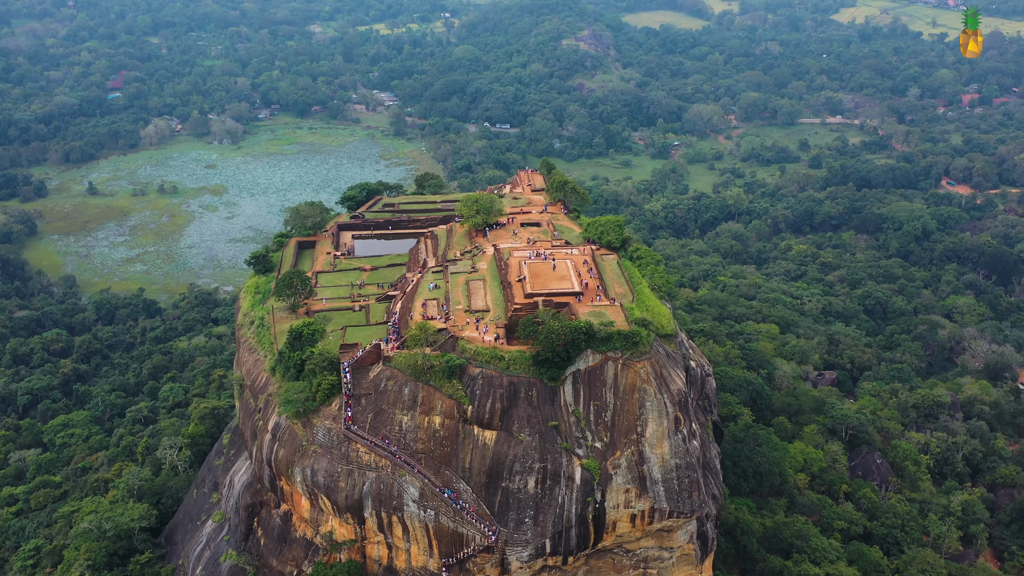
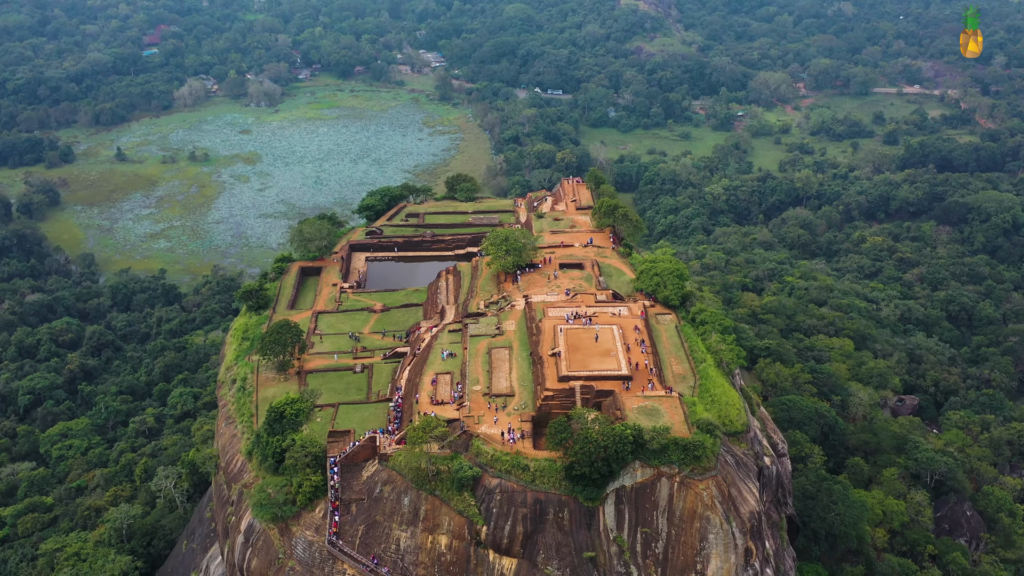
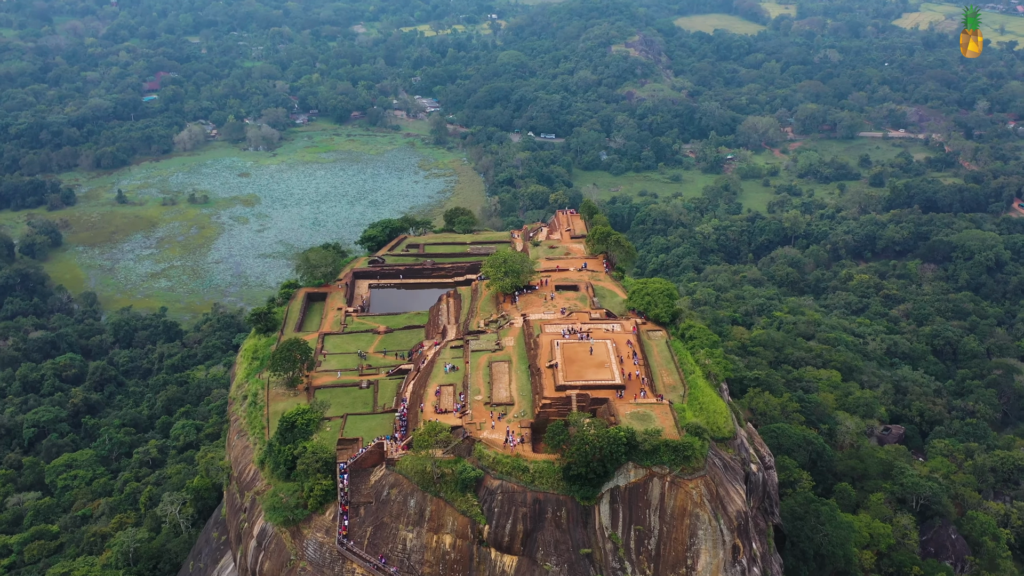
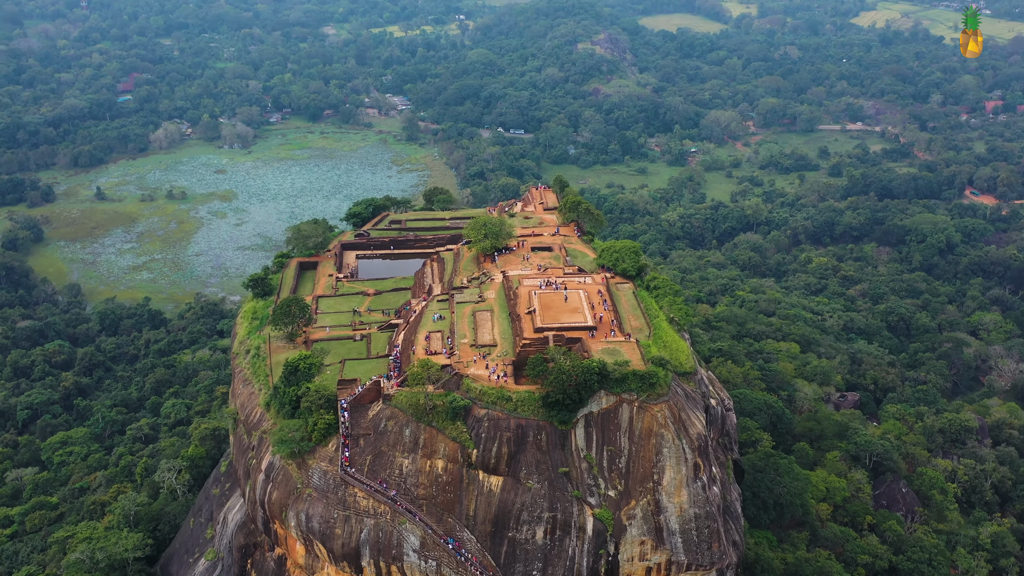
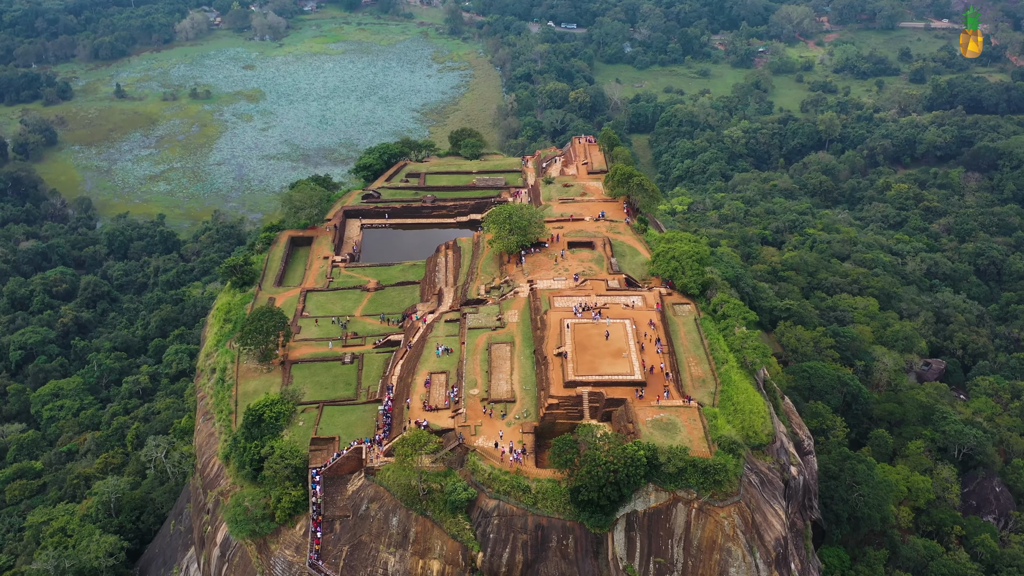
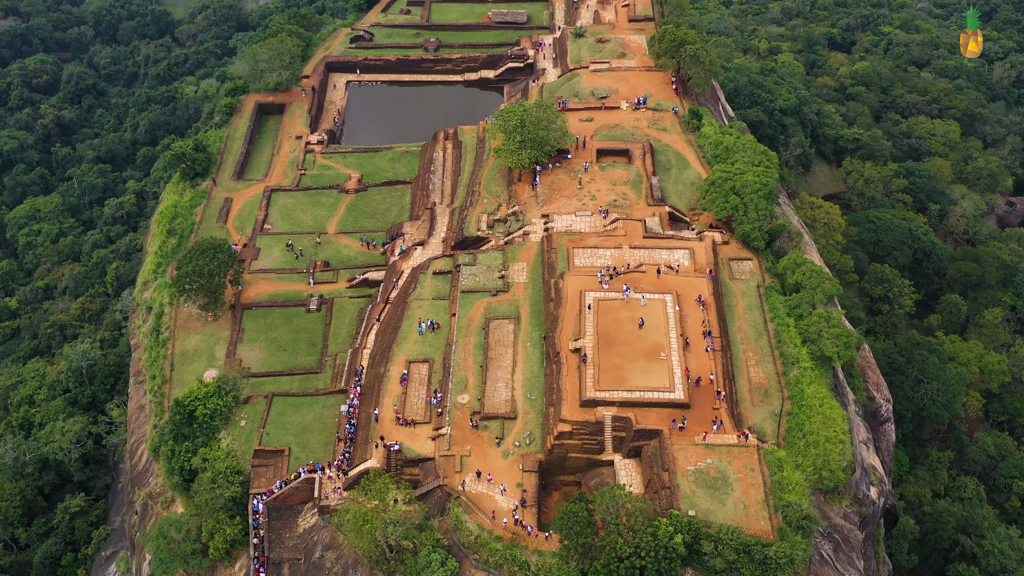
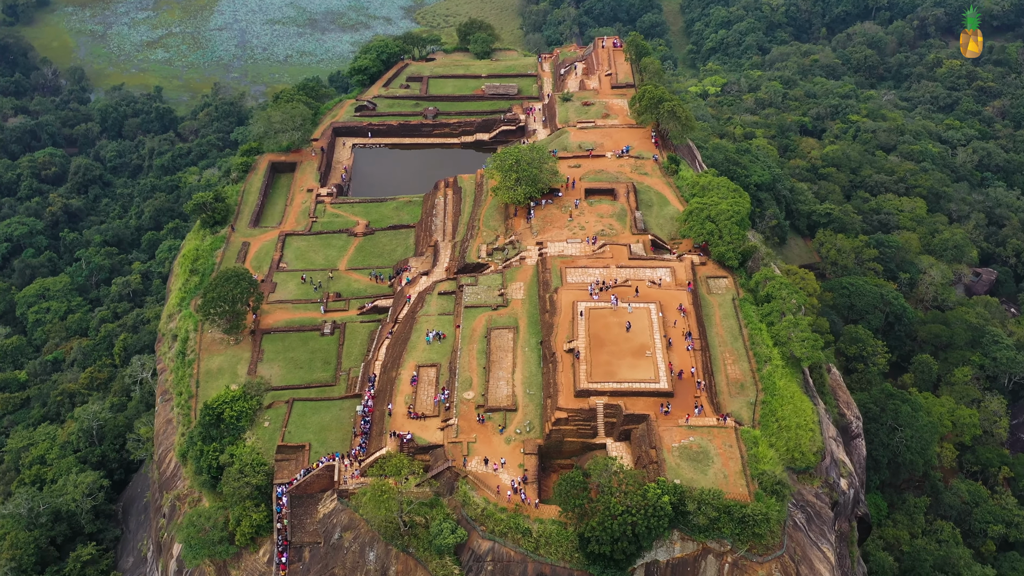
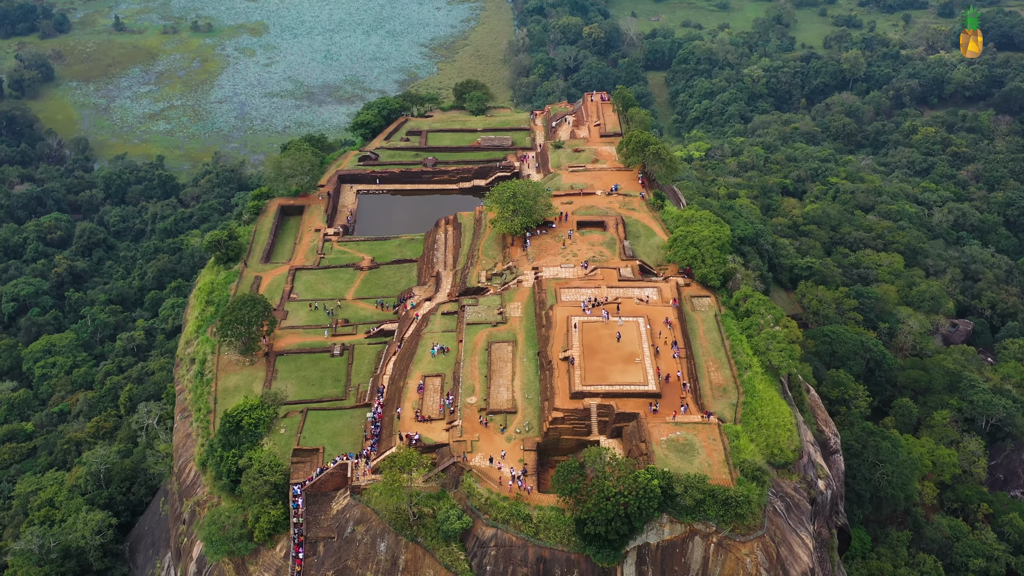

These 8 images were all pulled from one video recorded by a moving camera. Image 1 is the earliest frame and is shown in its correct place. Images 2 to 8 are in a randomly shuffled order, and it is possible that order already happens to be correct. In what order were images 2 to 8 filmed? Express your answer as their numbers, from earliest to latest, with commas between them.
4, 3, 2, 5, 8, 7, 6
